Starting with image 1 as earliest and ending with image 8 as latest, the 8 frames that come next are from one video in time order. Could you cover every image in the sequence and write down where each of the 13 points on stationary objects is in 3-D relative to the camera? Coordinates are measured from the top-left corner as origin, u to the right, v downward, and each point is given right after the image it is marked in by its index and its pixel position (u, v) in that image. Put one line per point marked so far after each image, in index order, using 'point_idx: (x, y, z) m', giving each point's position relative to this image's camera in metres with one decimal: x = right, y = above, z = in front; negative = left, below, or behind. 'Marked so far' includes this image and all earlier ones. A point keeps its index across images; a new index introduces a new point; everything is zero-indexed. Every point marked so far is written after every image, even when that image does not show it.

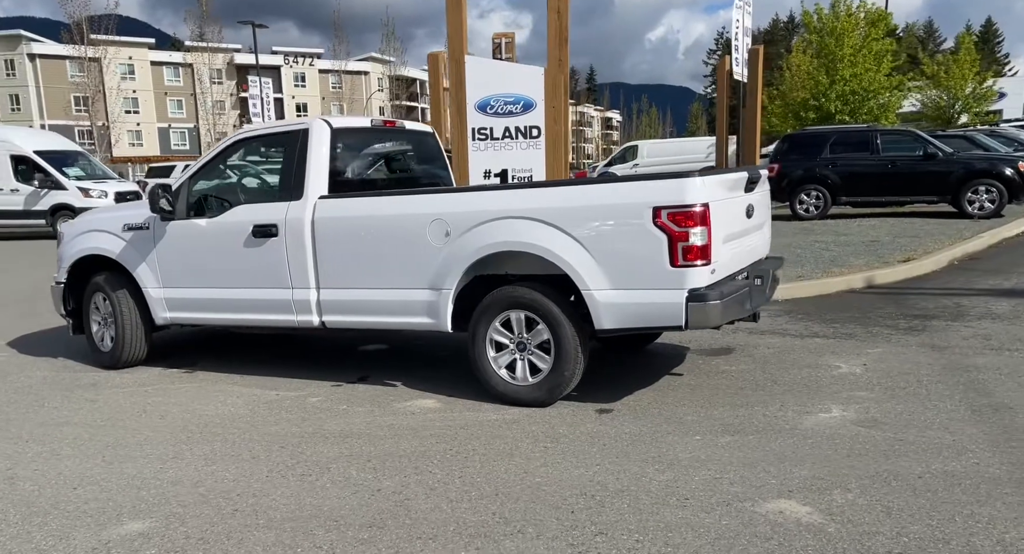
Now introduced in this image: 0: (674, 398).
0: (+1.0, -0.8, +5.5) m
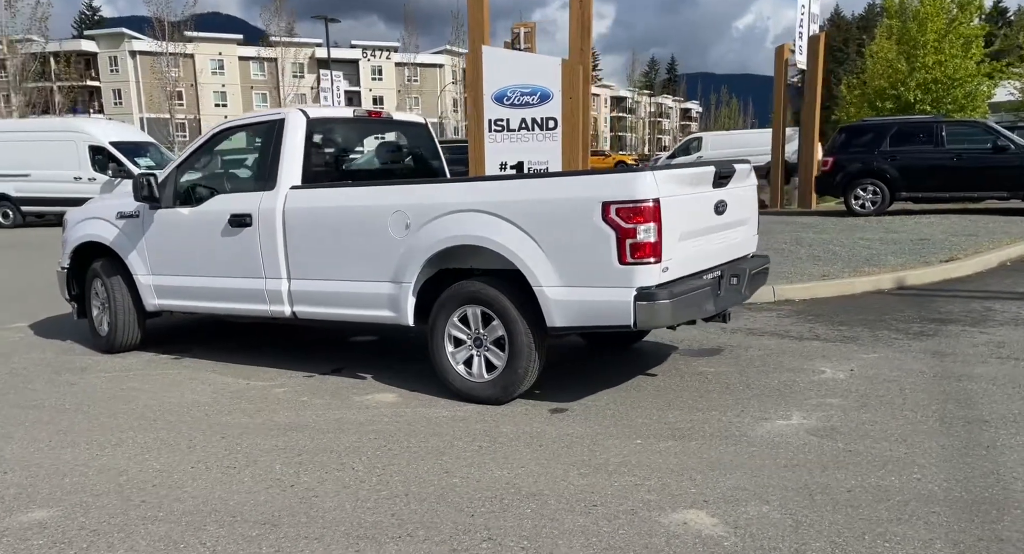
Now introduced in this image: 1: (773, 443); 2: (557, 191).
0: (+0.8, -0.8, +5.3) m
1: (+1.4, -0.9, +4.3) m
2: (+0.3, +0.5, +4.8) m
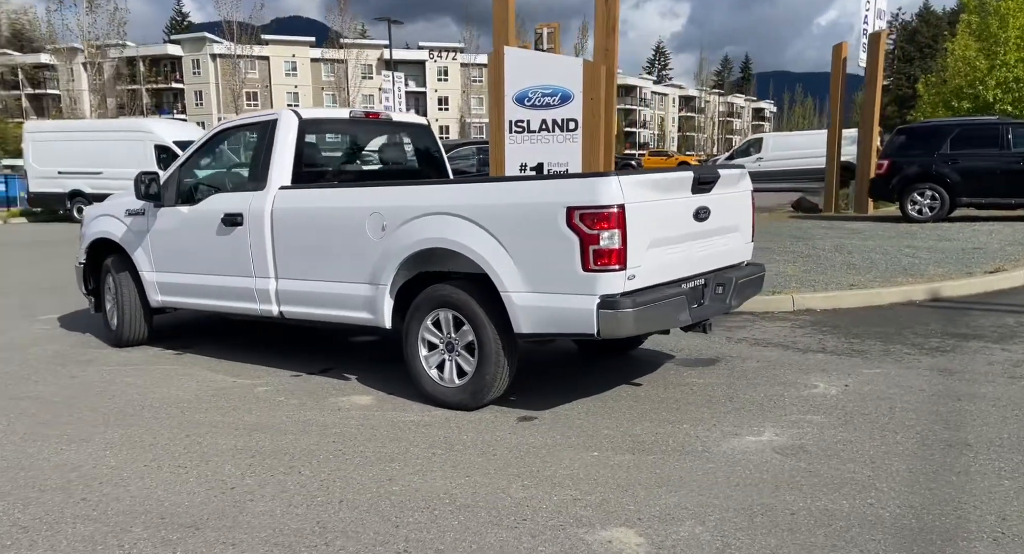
0: (+0.6, -0.8, +5.2) m
1: (+1.1, -0.9, +4.2) m
2: (+0.1, +0.5, +4.7) m
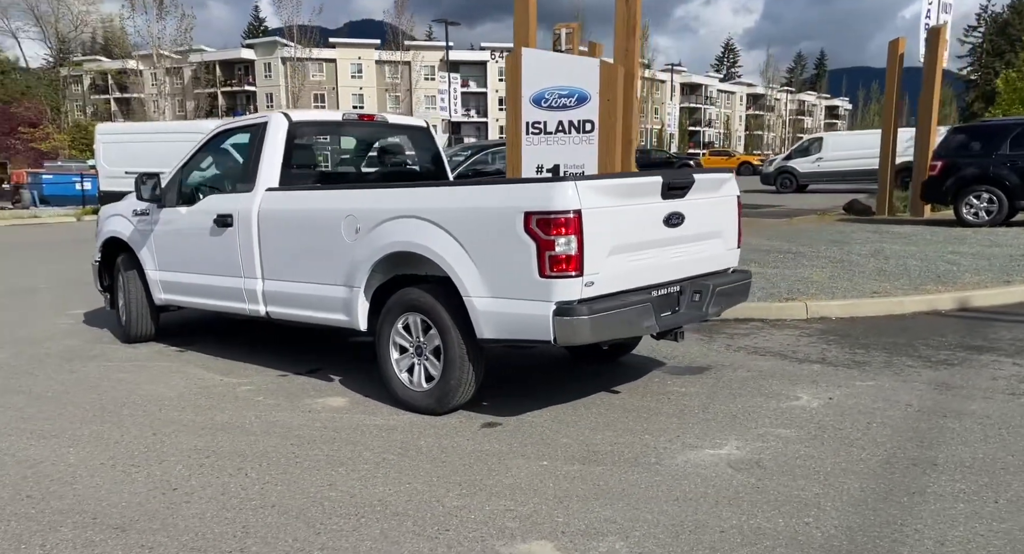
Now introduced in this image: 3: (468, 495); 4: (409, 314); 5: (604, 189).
0: (+0.4, -0.9, +5.1) m
1: (+0.8, -1.0, +4.1) m
2: (-0.2, +0.4, +4.7) m
3: (-0.2, -1.0, +3.8) m
4: (-0.7, -0.2, +5.2) m
5: (+0.5, +0.5, +4.5) m
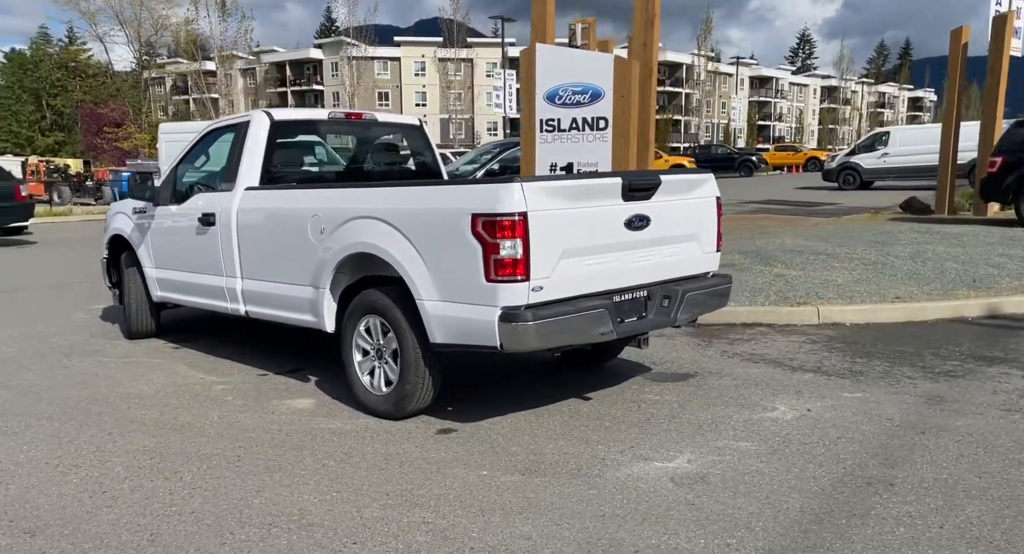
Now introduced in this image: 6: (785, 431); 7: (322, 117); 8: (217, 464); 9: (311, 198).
0: (+0.1, -0.9, +5.0) m
1: (+0.5, -1.0, +3.9) m
2: (-0.4, +0.4, +4.6) m
3: (-0.6, -1.0, +3.7) m
4: (-0.9, -0.2, +5.1) m
5: (+0.2, +0.5, +4.4) m
6: (+1.6, -0.9, +4.7) m
7: (-1.6, +1.3, +6.8) m
8: (-1.6, -1.0, +4.3) m
9: (-1.4, +0.5, +5.5) m
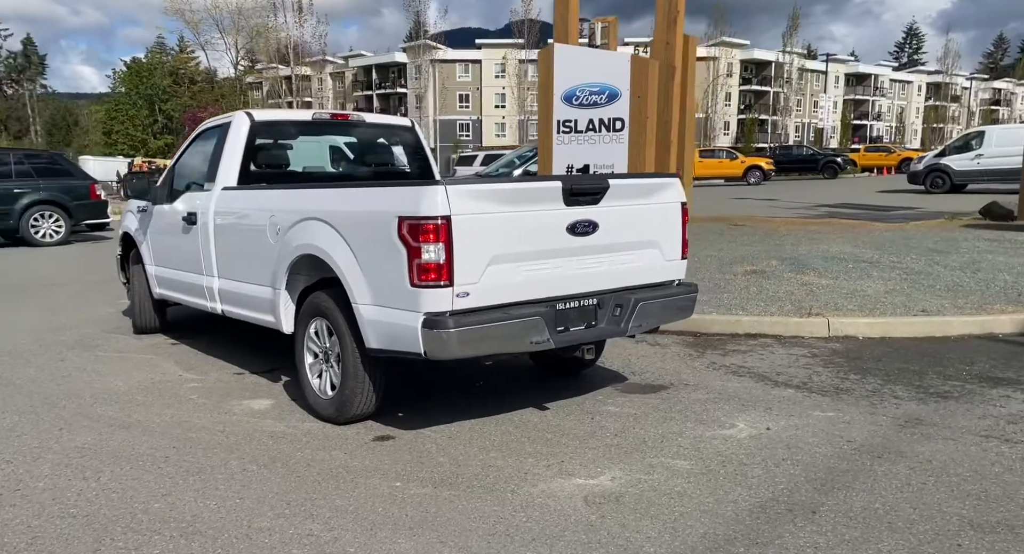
0: (-0.2, -0.9, +4.9) m
1: (+0.1, -1.1, +3.7) m
2: (-0.8, +0.4, +4.5) m
3: (-1.0, -1.1, +3.6) m
4: (-1.2, -0.3, +5.1) m
5: (-0.2, +0.4, +4.2) m
6: (+1.2, -1.0, +4.5) m
7: (-1.7, +1.3, +6.8) m
8: (-2.0, -1.0, +4.3) m
9: (-1.6, +0.5, +5.5) m
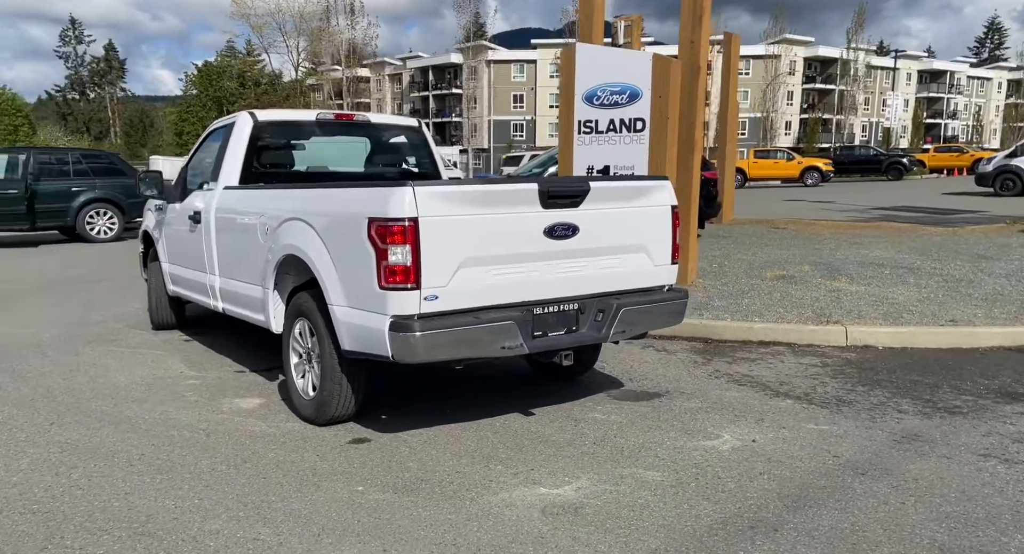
0: (-0.4, -0.9, +4.8) m
1: (-0.1, -1.1, +3.7) m
2: (-0.9, +0.4, +4.5) m
3: (-1.2, -1.1, +3.6) m
4: (-1.3, -0.3, +5.1) m
5: (-0.3, +0.4, +4.2) m
6: (+1.1, -1.0, +4.3) m
7: (-1.7, +1.3, +6.9) m
8: (-2.1, -1.0, +4.4) m
9: (-1.7, +0.5, +5.5) m
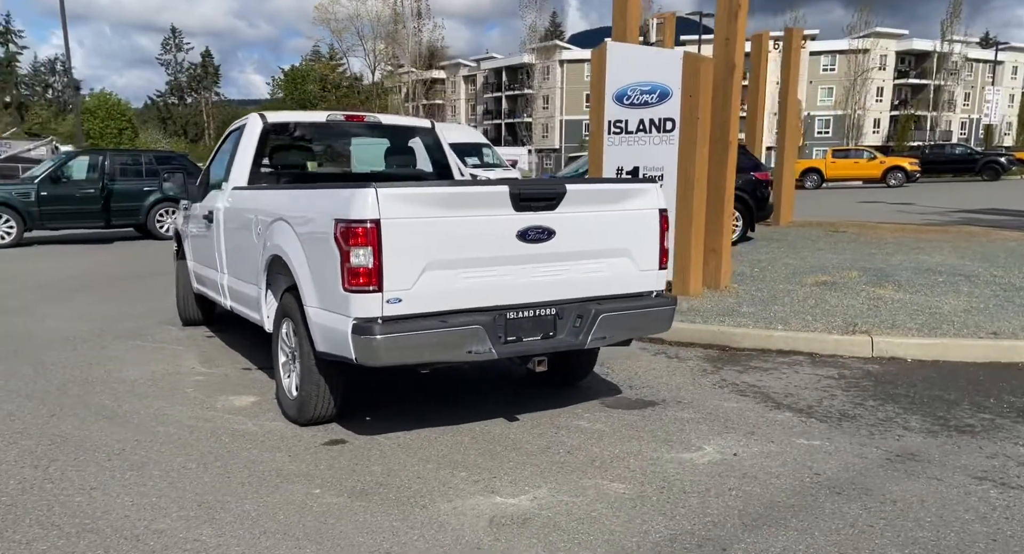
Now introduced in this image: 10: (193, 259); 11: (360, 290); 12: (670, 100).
0: (-0.5, -1.0, +4.8) m
1: (-0.4, -1.1, +3.6) m
2: (-1.1, +0.4, +4.5) m
3: (-1.5, -1.1, +3.7) m
4: (-1.4, -0.3, +5.1) m
5: (-0.5, +0.4, +4.1) m
6: (+0.9, -1.0, +4.2) m
7: (-1.6, +1.3, +7.0) m
8: (-2.3, -1.0, +4.5) m
9: (-1.8, +0.5, +5.6) m
10: (-3.2, +0.2, +8.0) m
11: (-0.8, -0.1, +4.1) m
12: (+1.9, +2.1, +9.9) m
